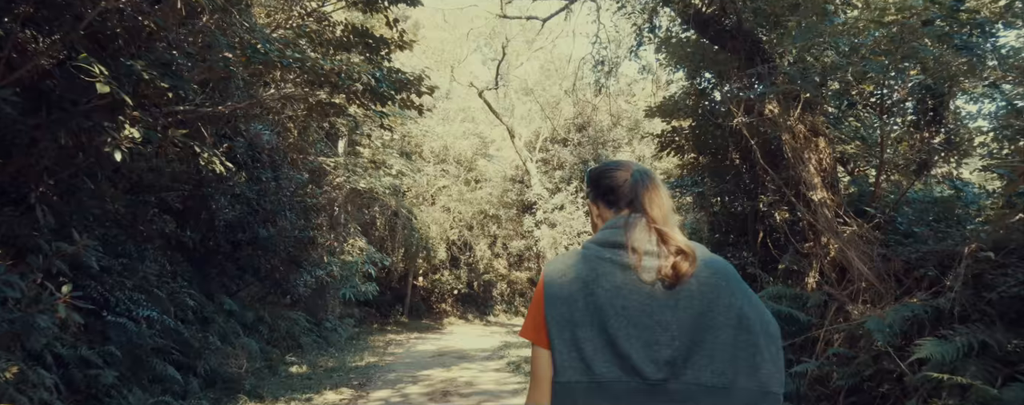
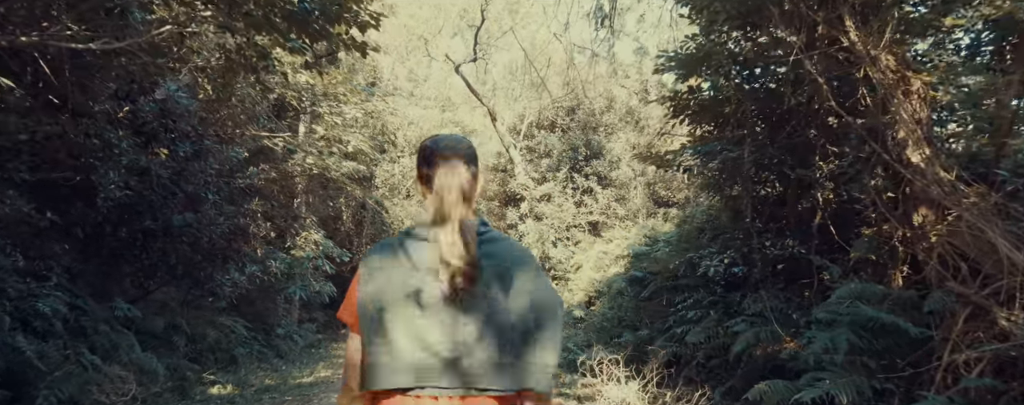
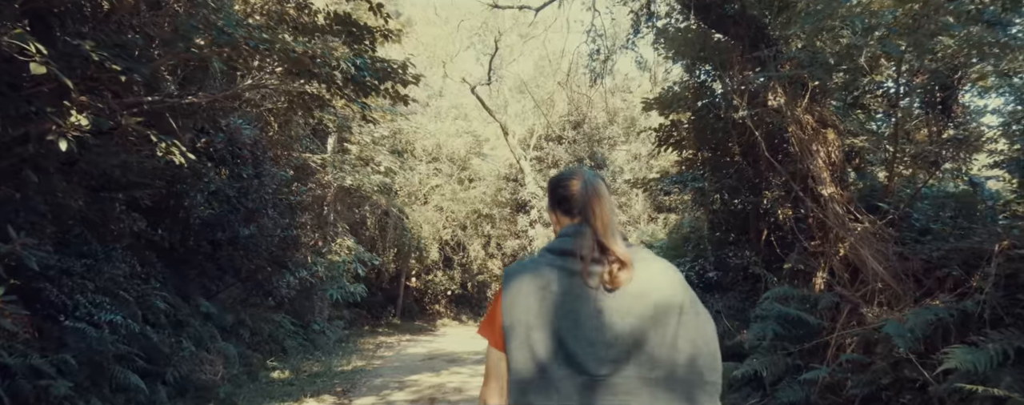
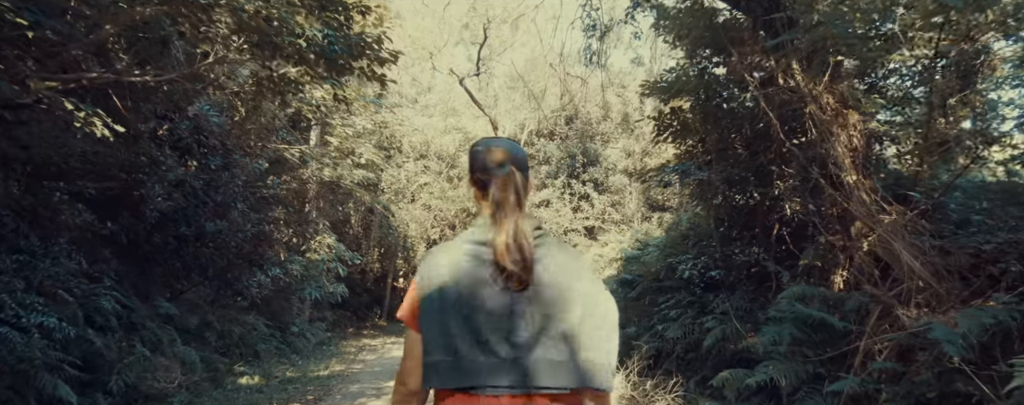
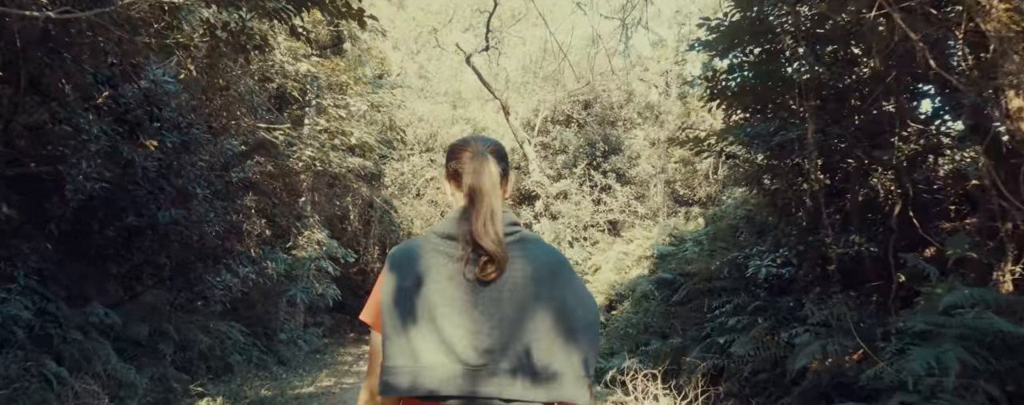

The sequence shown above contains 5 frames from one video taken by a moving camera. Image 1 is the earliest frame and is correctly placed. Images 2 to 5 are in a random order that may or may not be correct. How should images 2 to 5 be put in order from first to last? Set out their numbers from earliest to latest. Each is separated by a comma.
3, 4, 2, 5
